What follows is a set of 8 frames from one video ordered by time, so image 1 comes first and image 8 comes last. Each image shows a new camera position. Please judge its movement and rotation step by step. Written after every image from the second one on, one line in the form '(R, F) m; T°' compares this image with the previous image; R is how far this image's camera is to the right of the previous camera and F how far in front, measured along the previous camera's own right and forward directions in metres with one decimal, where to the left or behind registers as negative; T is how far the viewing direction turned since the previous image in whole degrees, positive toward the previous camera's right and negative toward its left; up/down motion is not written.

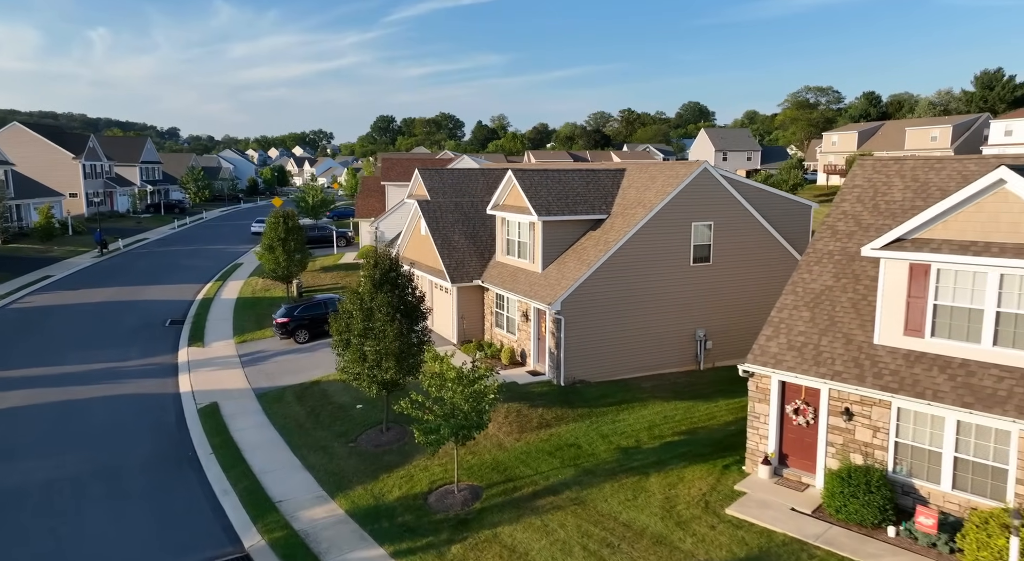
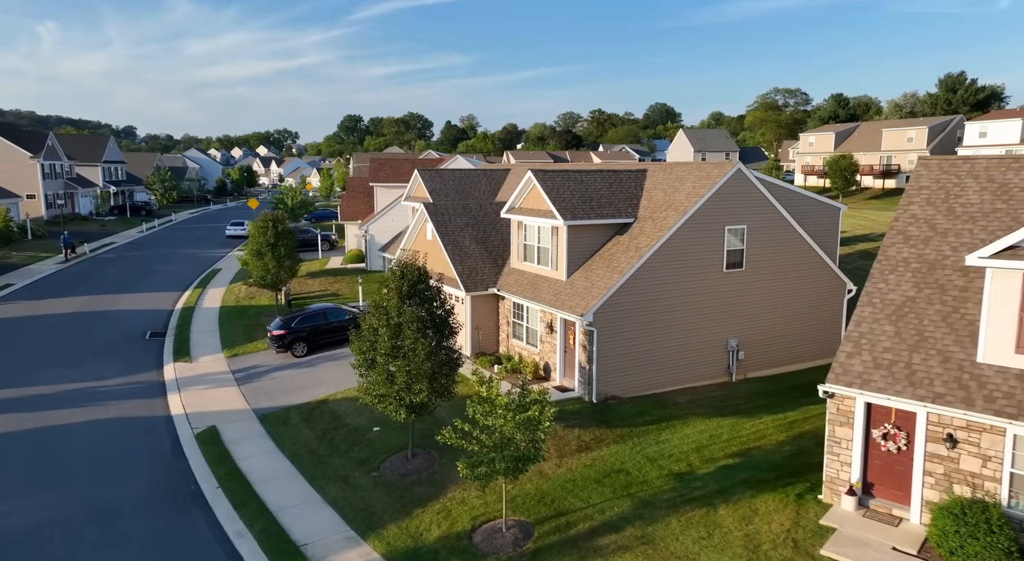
(-1.6, +1.5) m; +3°
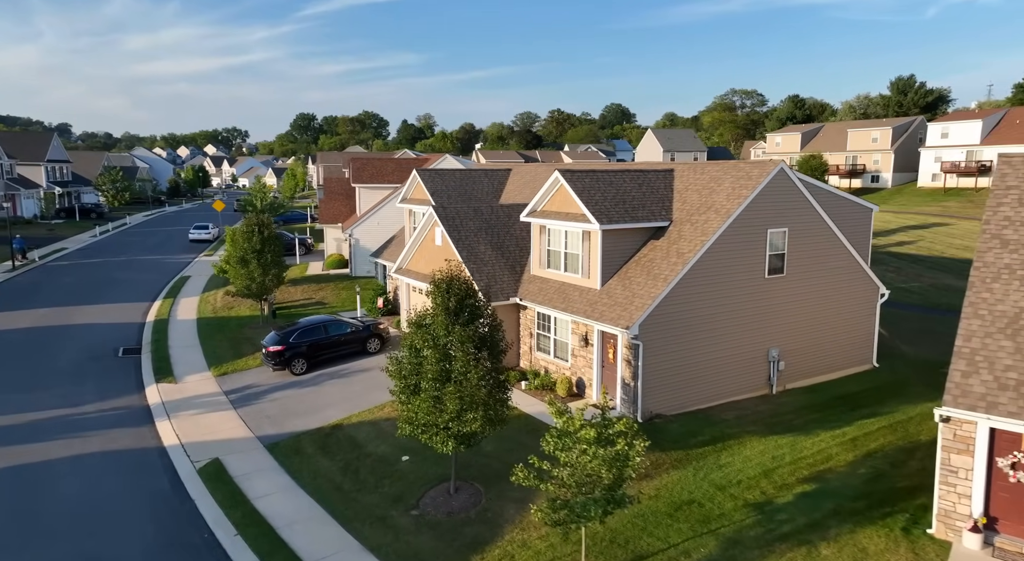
(-2.1, +1.7) m; +4°
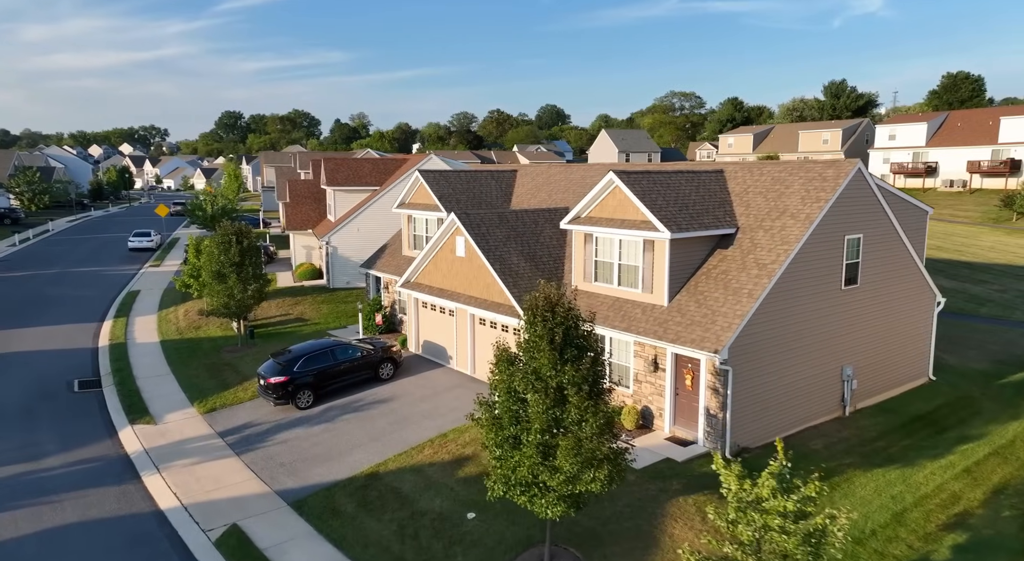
(-3.0, +2.6) m; +6°
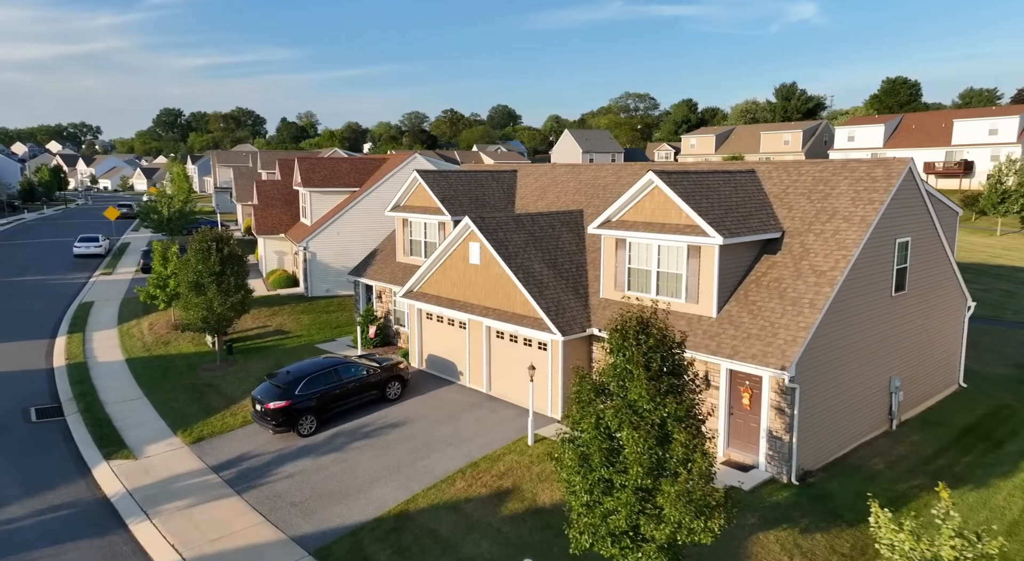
(-1.9, +1.7) m; +4°
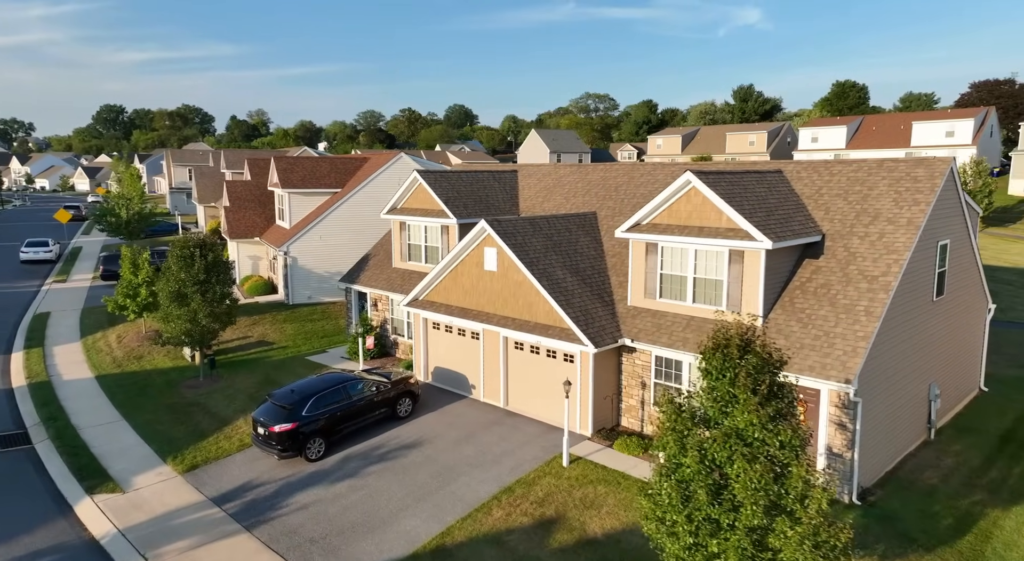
(-1.6, +1.3) m; +4°
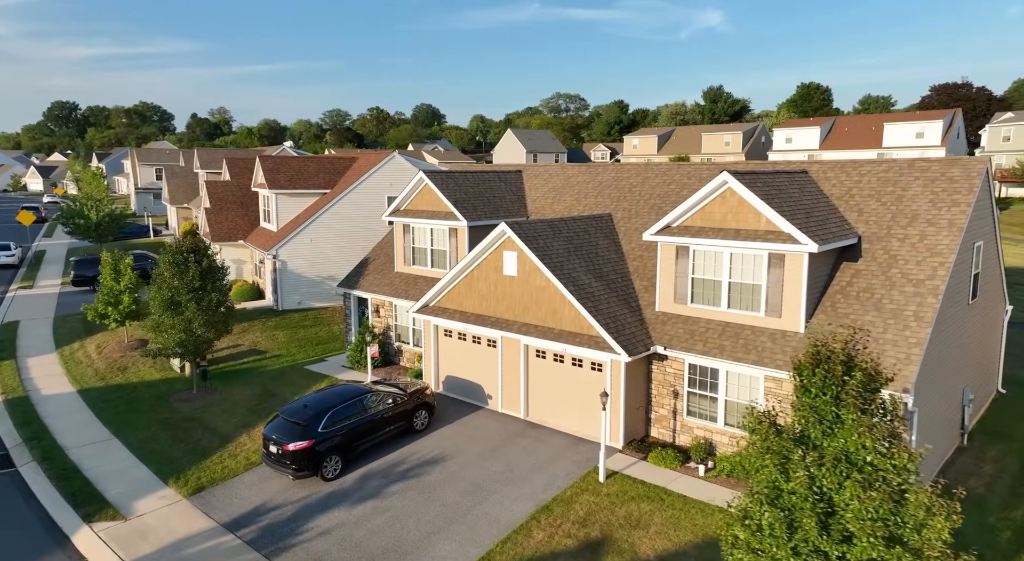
(-1.3, +0.8) m; +3°
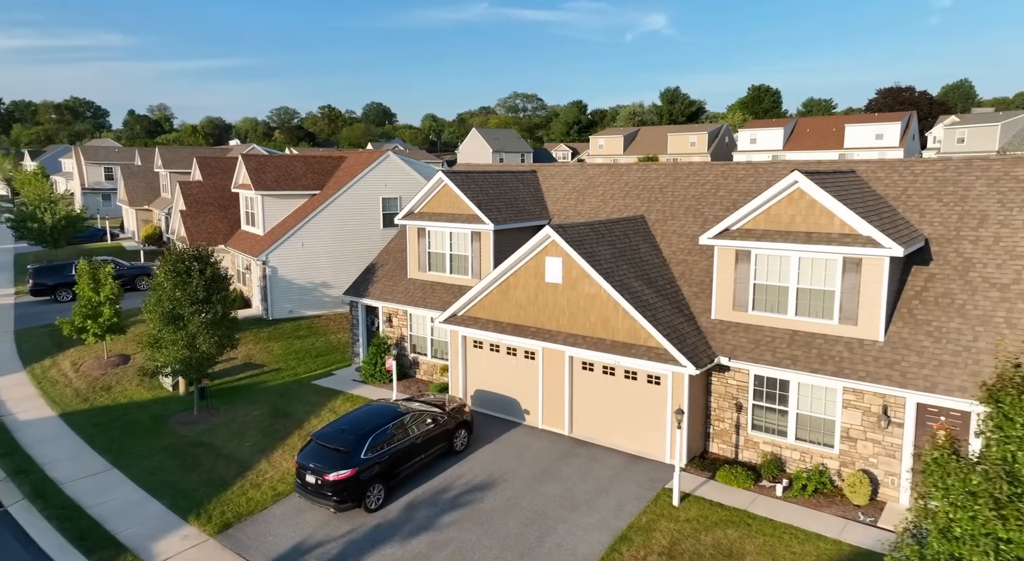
(-2.1, +1.3) m; +4°
